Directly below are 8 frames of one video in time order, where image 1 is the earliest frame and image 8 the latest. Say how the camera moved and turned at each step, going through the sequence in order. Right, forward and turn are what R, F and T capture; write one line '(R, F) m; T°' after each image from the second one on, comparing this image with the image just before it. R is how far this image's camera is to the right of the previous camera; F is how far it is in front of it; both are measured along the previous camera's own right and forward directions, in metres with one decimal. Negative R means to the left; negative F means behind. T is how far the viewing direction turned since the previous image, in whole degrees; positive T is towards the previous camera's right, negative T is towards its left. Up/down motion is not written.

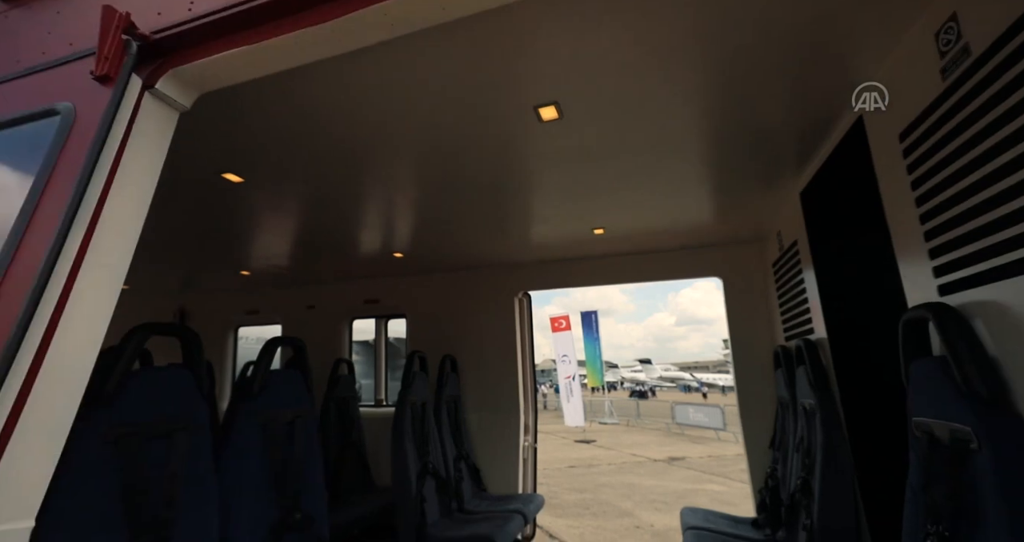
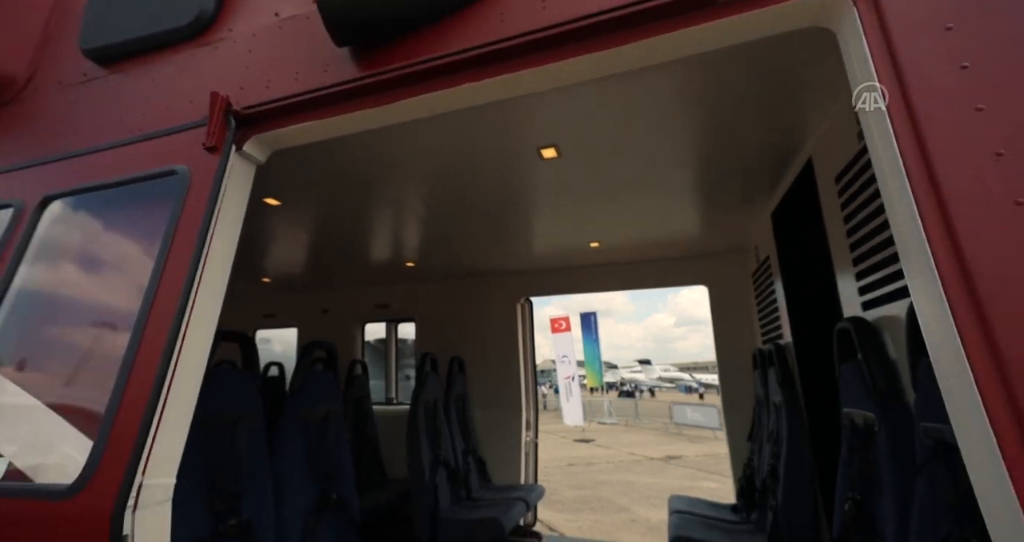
(0.0, -0.2) m; 0°
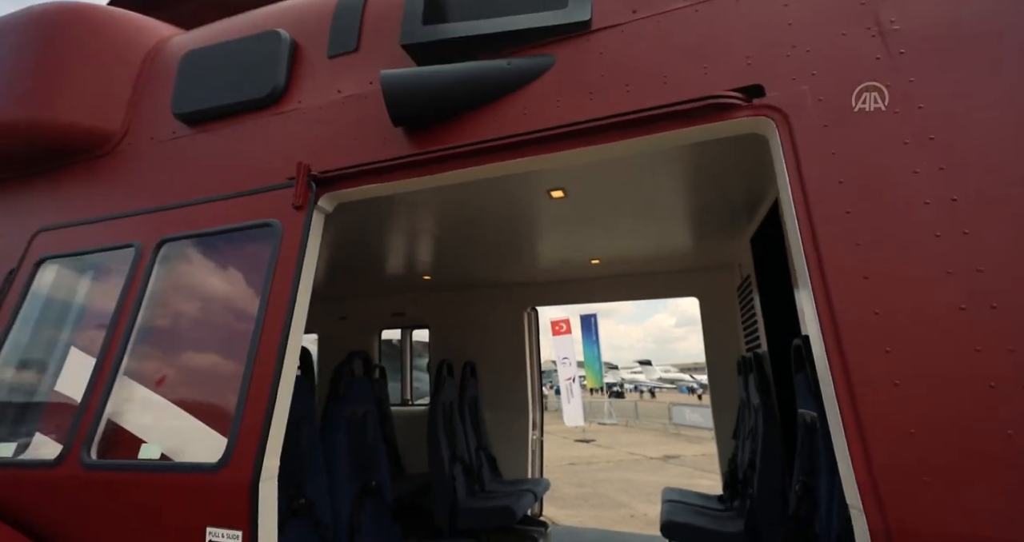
(-0.1, -0.3) m; 0°
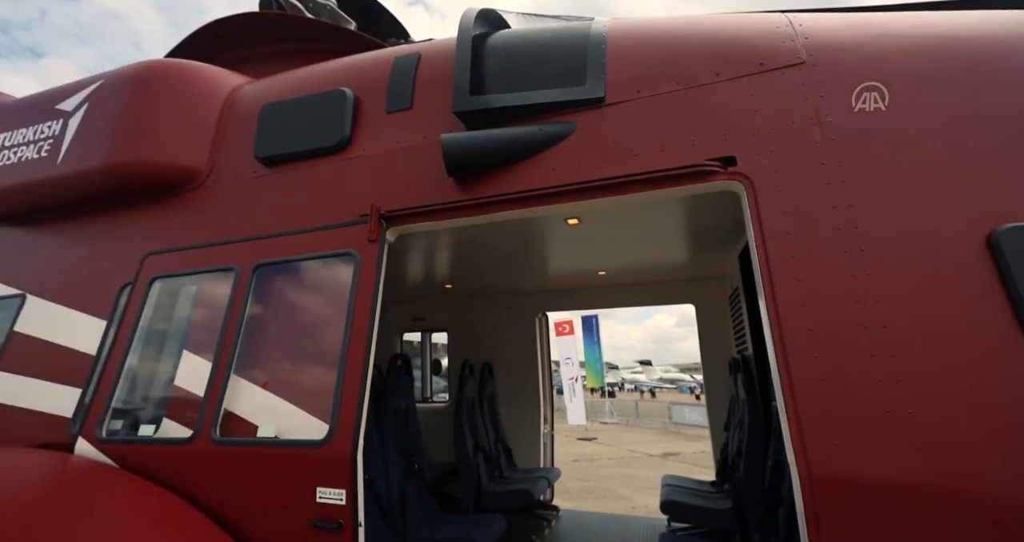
(-0.1, -0.3) m; 0°
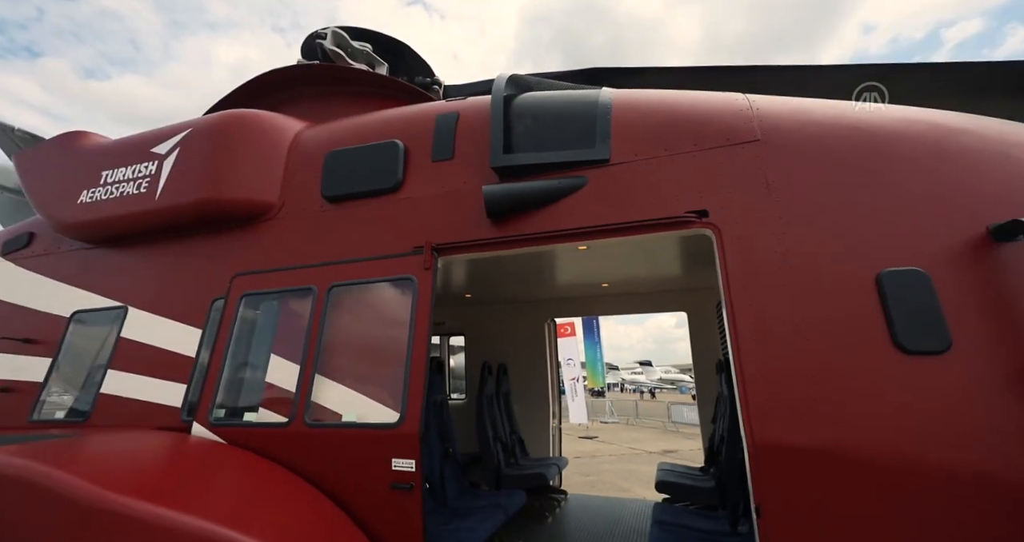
(-0.1, -0.4) m; 0°
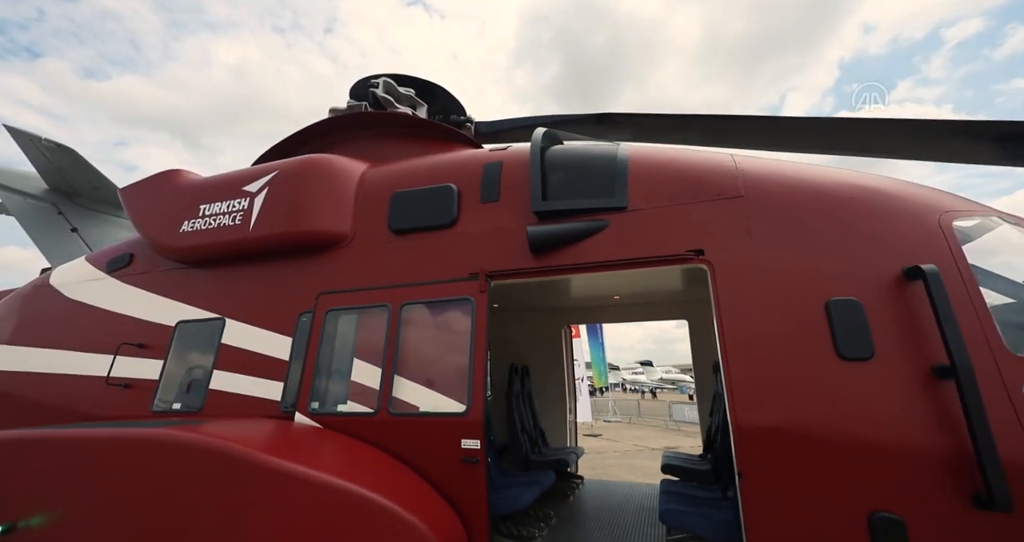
(-0.2, -0.5) m; 0°
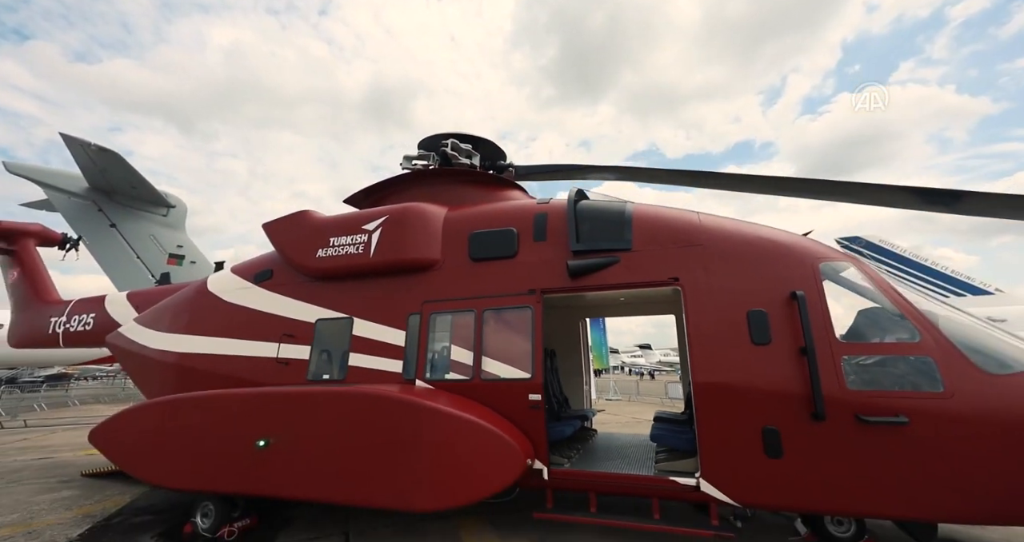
(-0.4, -1.3) m; 0°
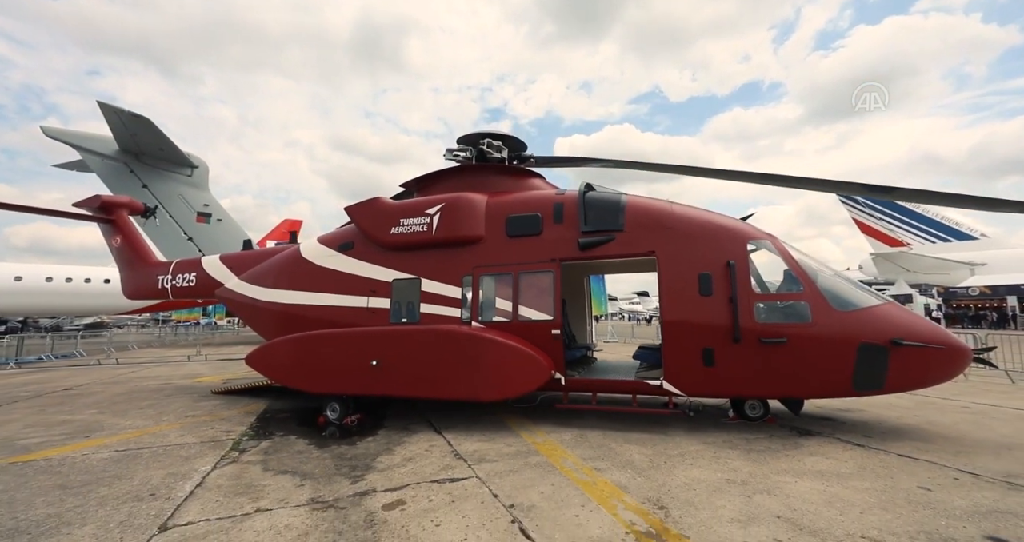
(-0.4, -1.6) m; 0°
